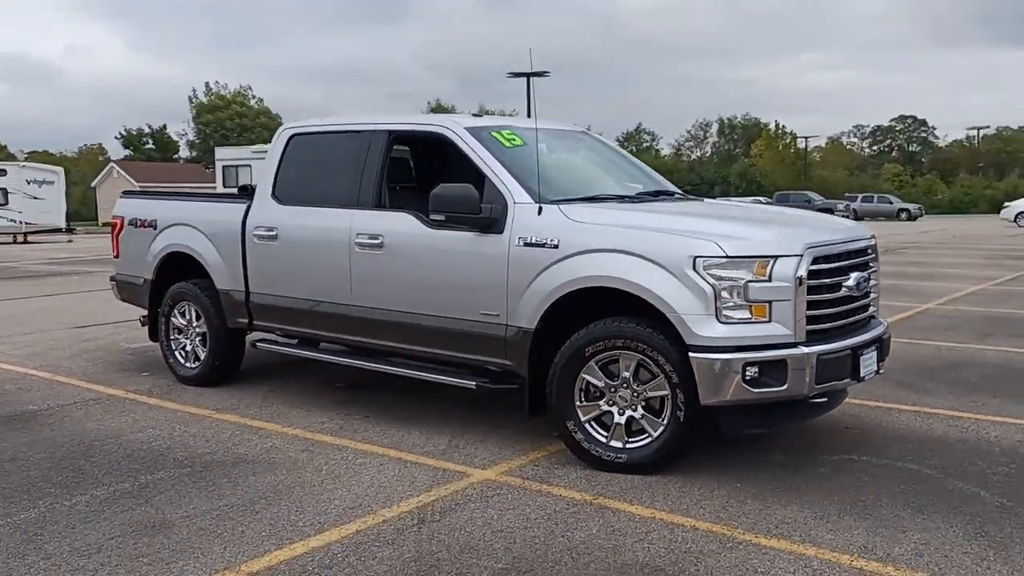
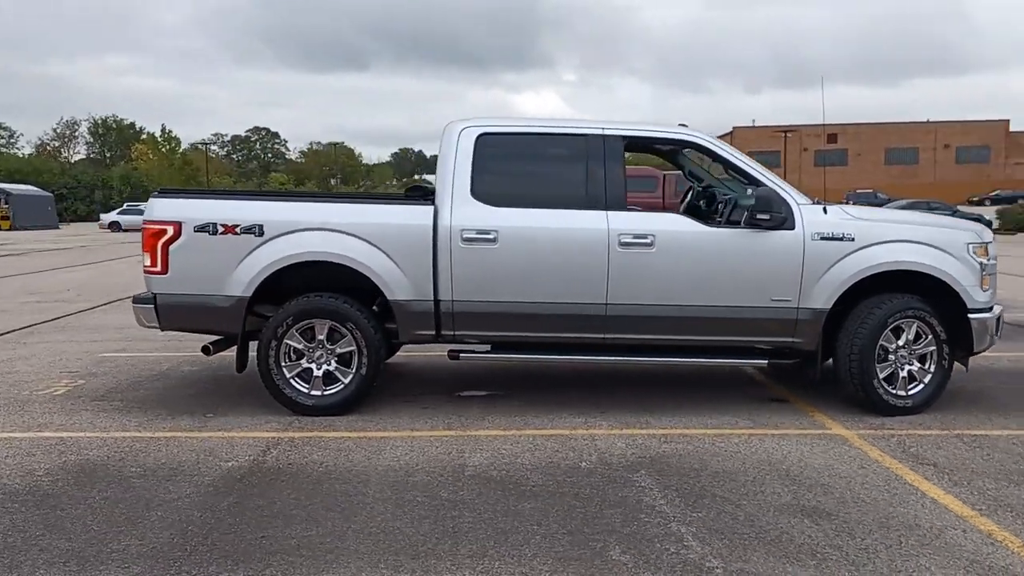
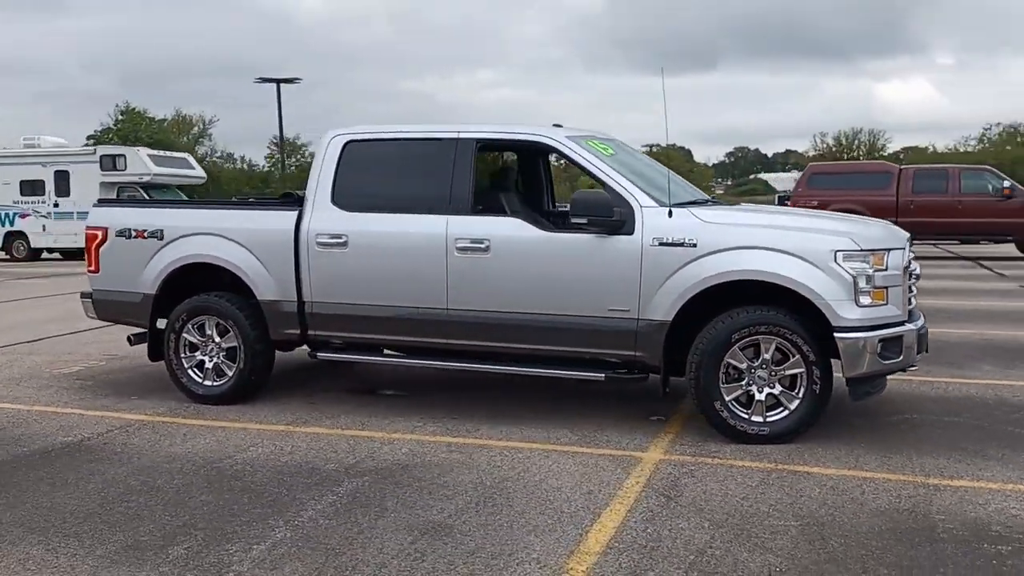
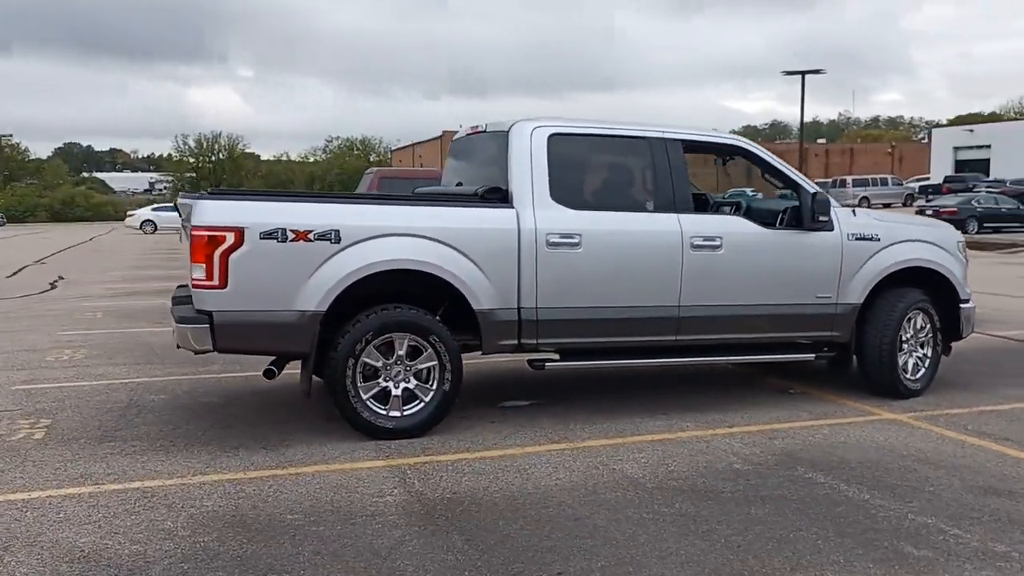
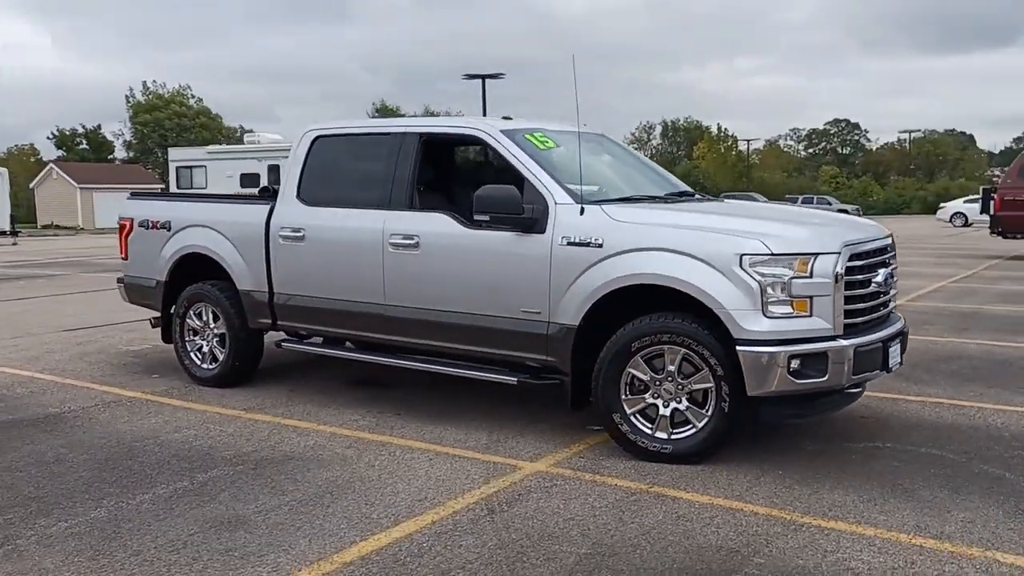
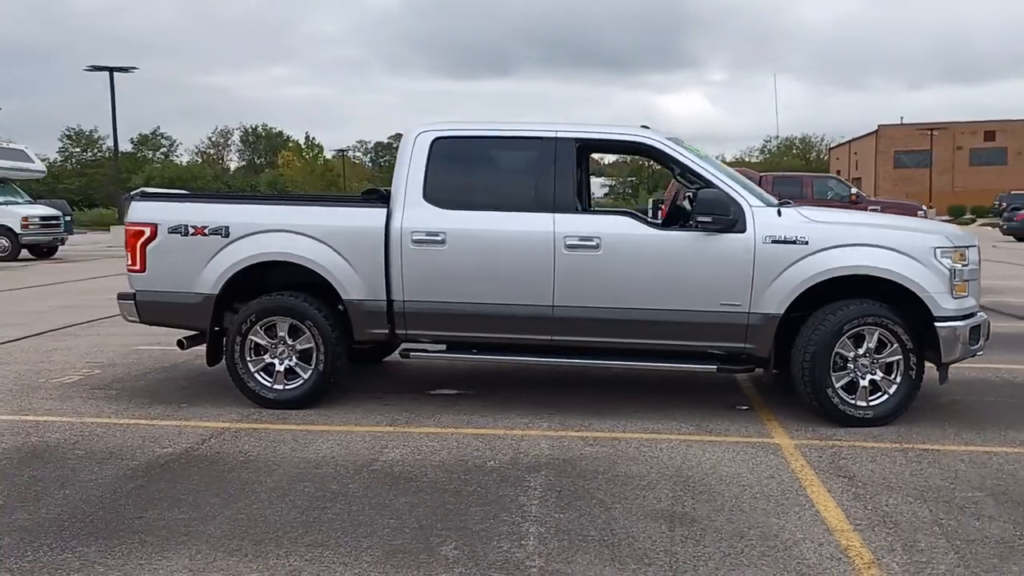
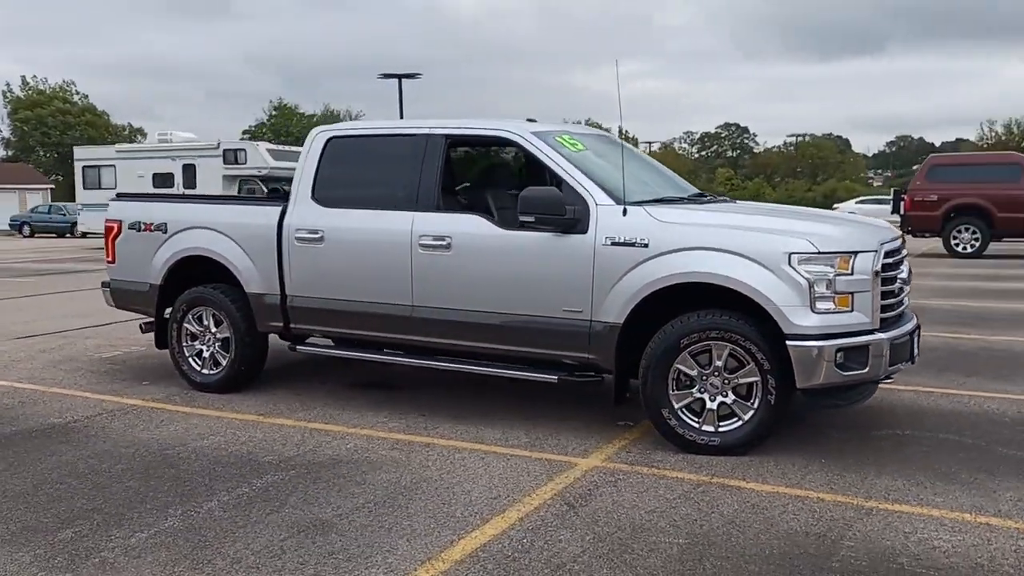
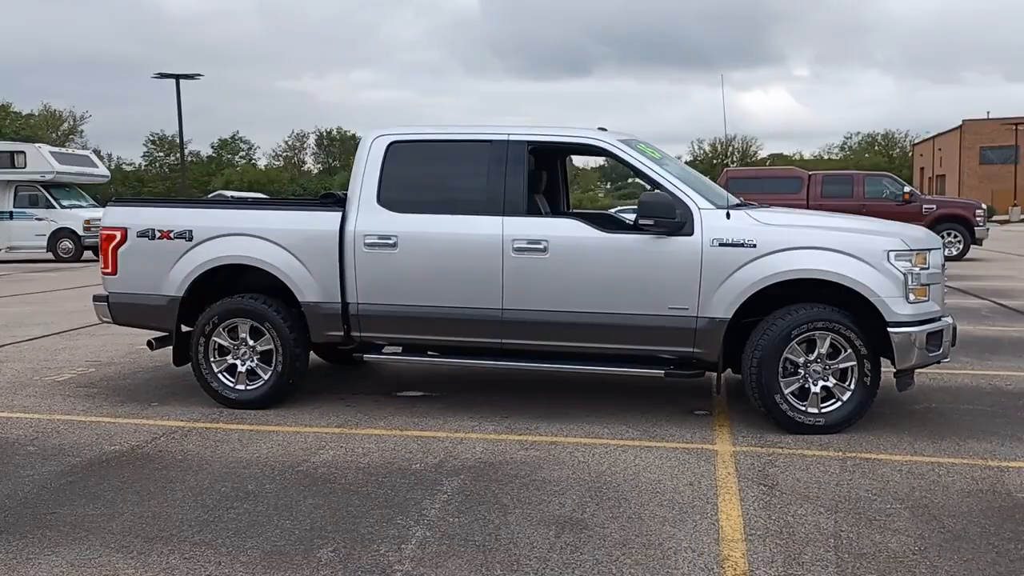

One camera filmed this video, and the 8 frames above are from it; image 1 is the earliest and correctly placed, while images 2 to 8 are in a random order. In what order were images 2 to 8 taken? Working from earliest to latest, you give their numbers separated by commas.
5, 7, 3, 8, 6, 2, 4
